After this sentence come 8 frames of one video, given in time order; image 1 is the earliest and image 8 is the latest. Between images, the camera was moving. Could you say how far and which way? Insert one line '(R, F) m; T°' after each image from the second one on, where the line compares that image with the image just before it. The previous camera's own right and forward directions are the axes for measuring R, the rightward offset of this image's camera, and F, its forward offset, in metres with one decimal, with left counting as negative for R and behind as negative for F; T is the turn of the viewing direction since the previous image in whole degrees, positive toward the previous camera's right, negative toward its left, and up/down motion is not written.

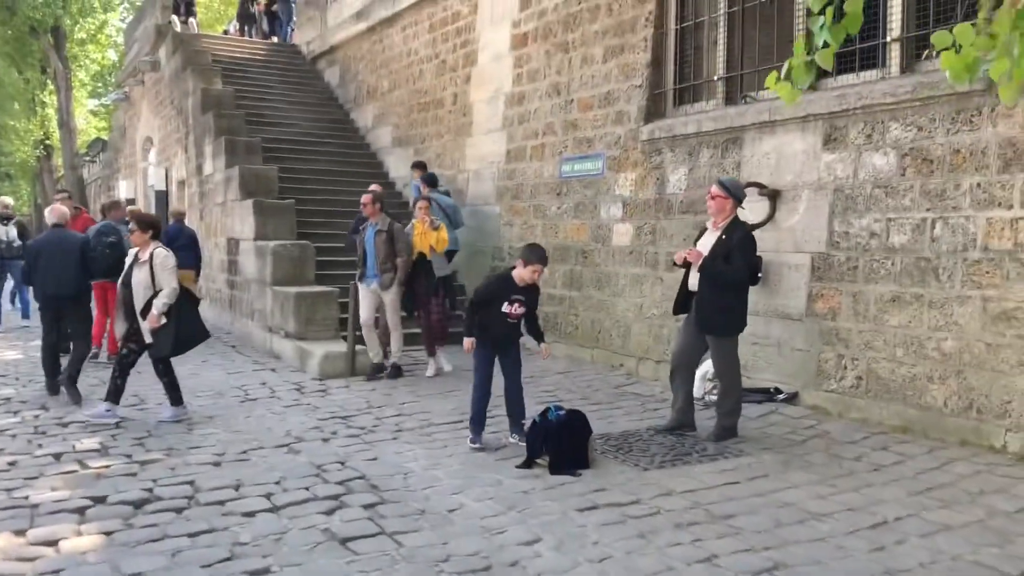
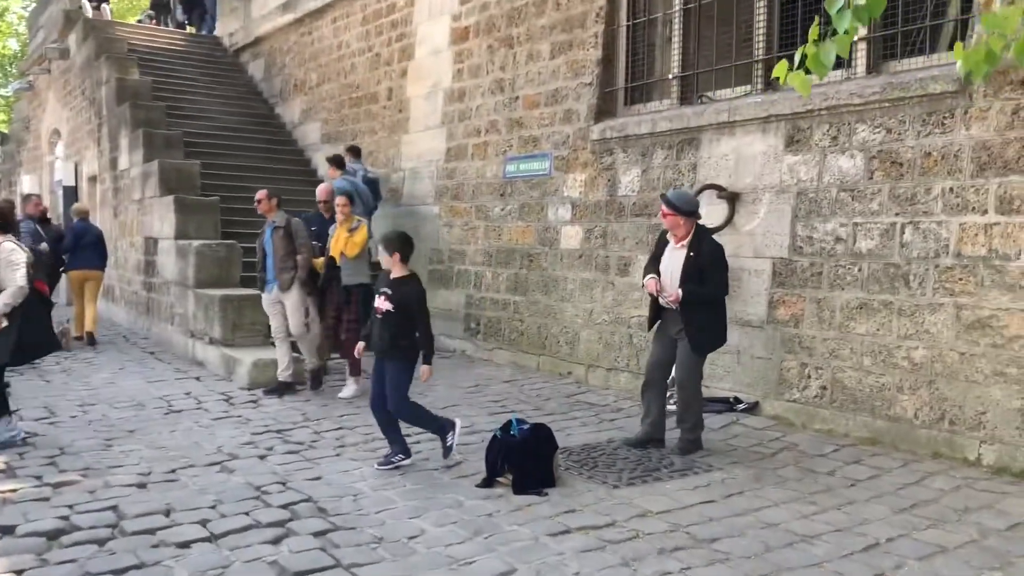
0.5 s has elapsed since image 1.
(-0.2, +0.4) m; +5°
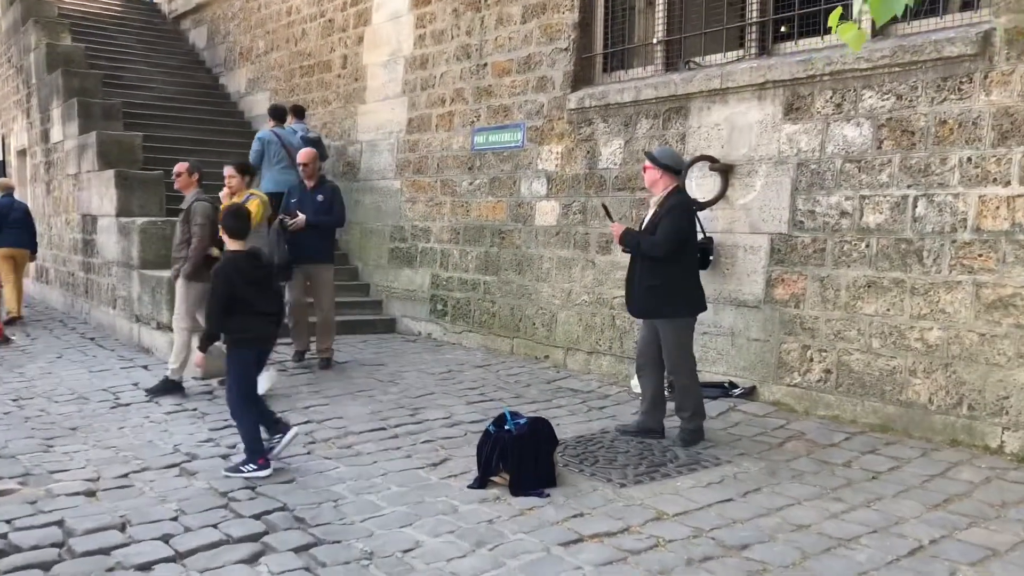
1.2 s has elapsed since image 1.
(-0.2, +0.4) m; +3°
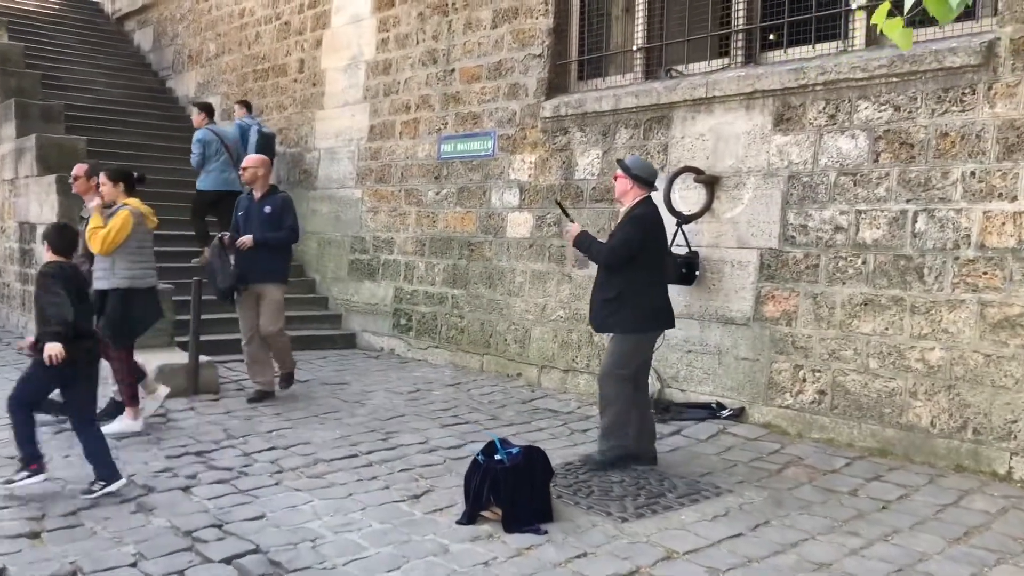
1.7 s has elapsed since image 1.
(-0.2, +0.3) m; +3°
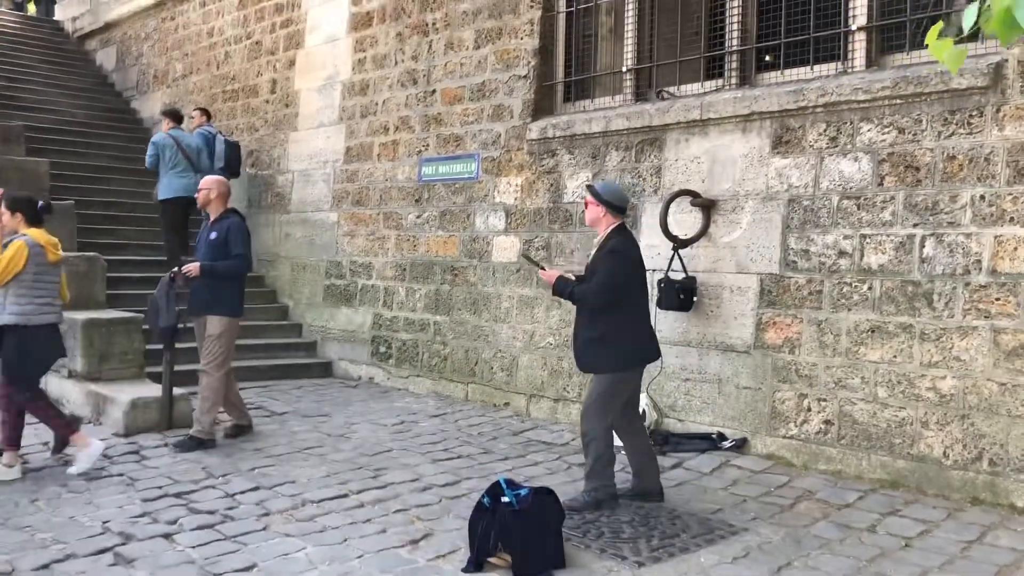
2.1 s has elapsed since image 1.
(-0.2, +0.2) m; +2°
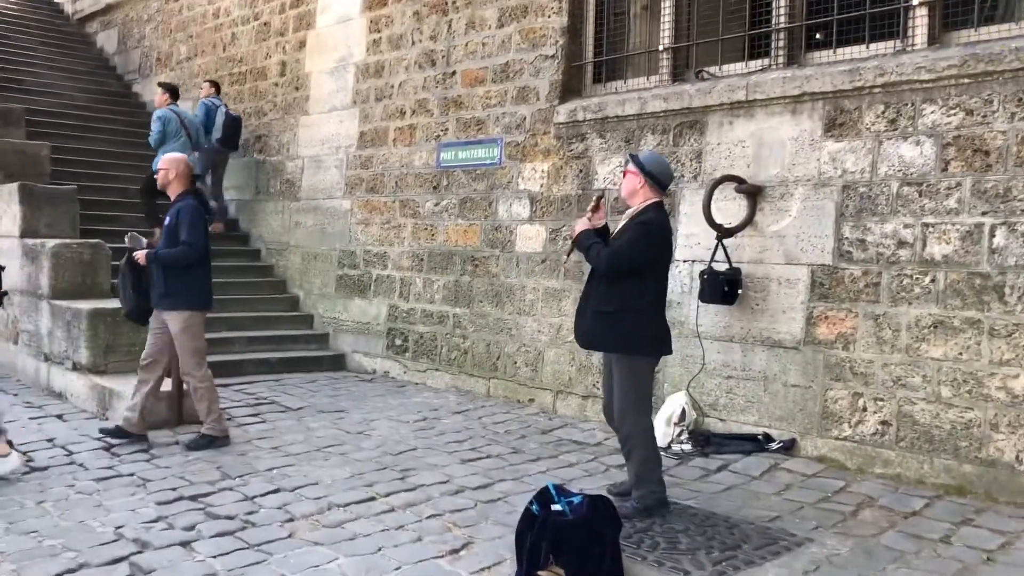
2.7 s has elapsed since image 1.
(-0.2, +0.3) m; 0°
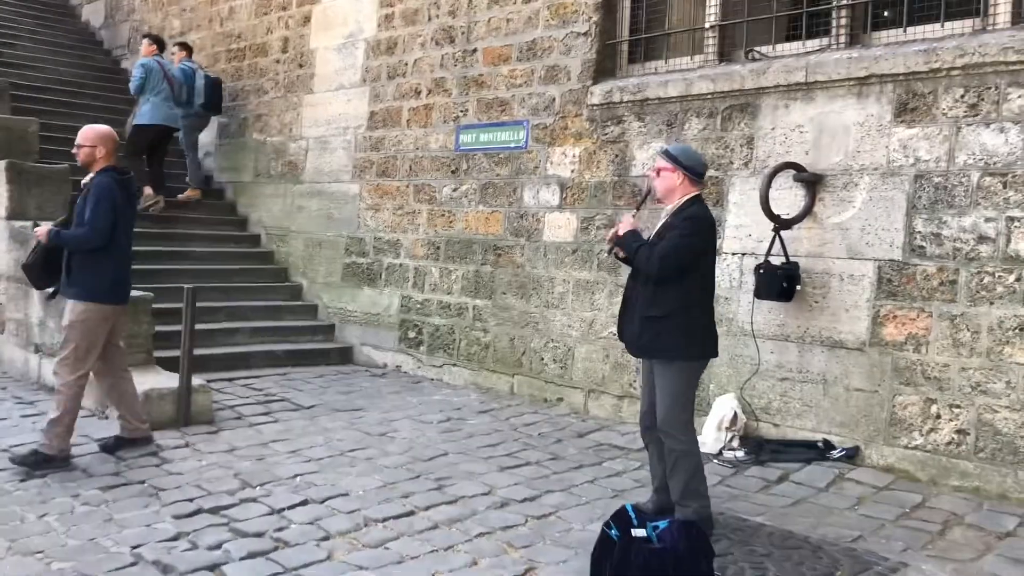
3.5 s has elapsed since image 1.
(-0.3, +0.4) m; +1°
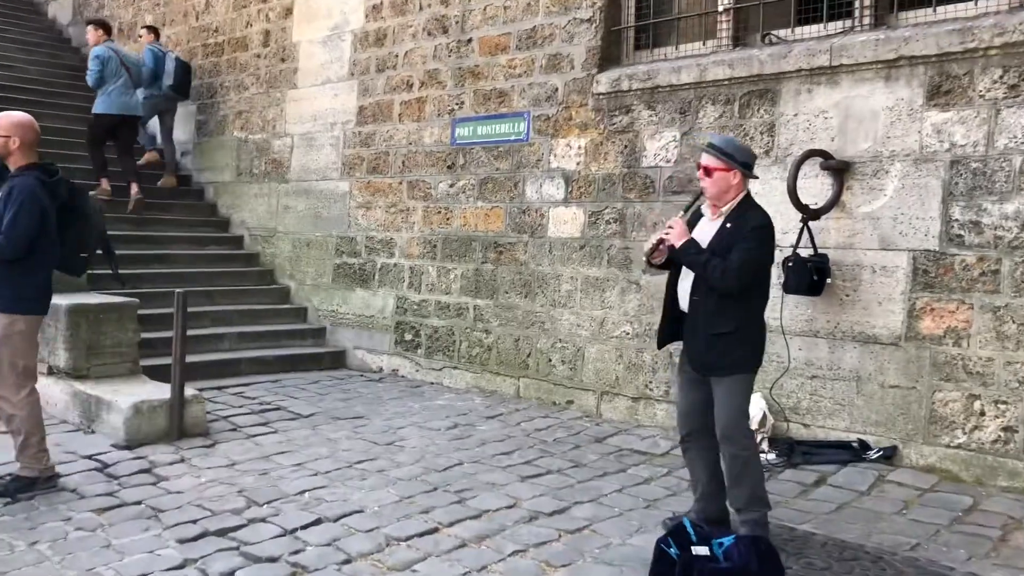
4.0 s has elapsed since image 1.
(-0.2, +0.3) m; +2°
